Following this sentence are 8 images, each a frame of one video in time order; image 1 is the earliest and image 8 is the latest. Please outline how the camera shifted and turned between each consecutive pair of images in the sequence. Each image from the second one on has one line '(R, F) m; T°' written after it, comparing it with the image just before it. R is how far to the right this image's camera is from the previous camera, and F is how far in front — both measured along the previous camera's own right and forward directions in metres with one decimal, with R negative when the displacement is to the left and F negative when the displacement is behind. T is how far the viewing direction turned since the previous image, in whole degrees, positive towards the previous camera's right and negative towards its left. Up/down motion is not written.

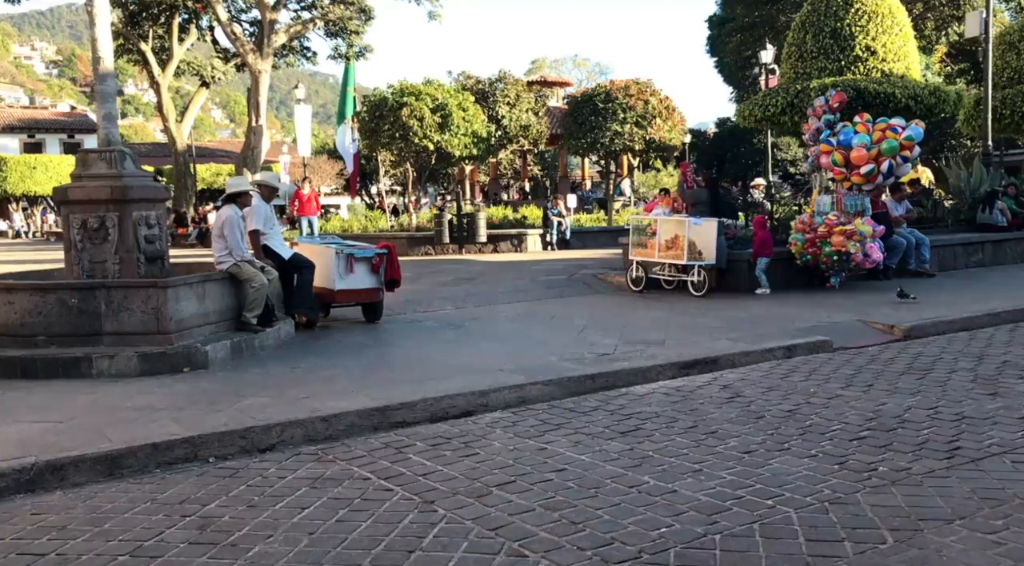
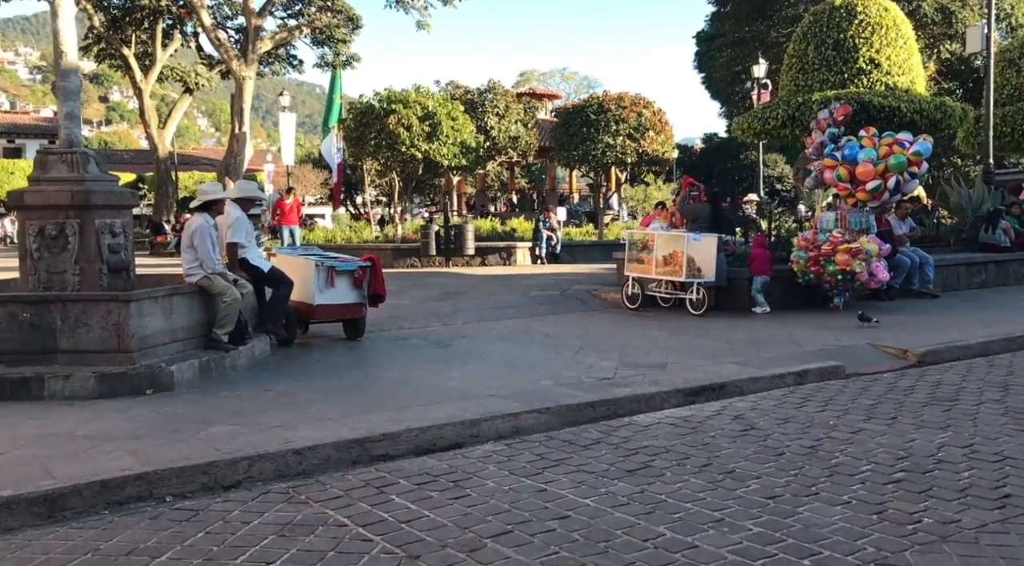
(-0.1, +0.6) m; +1°
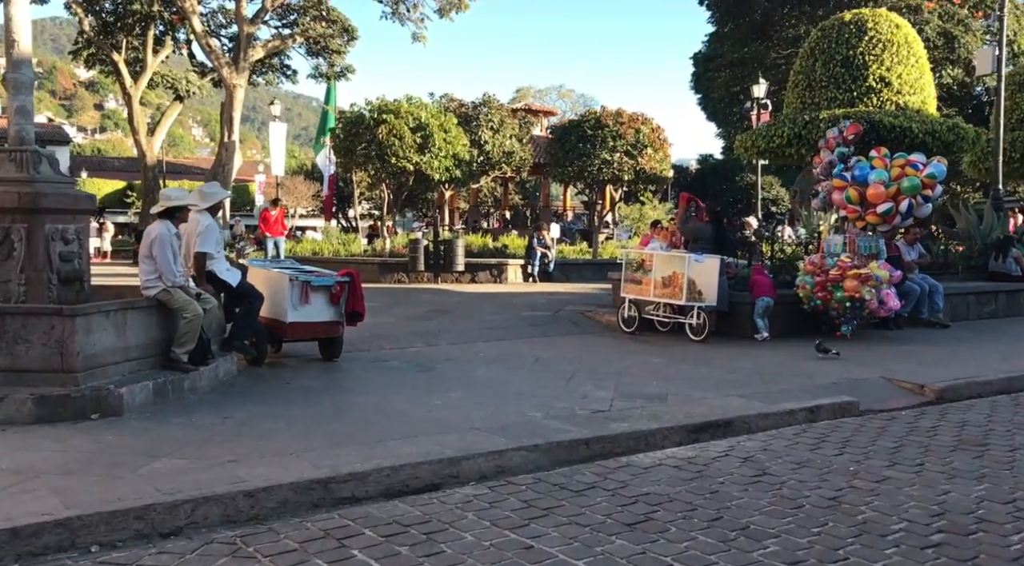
(0.0, +0.7) m; 0°
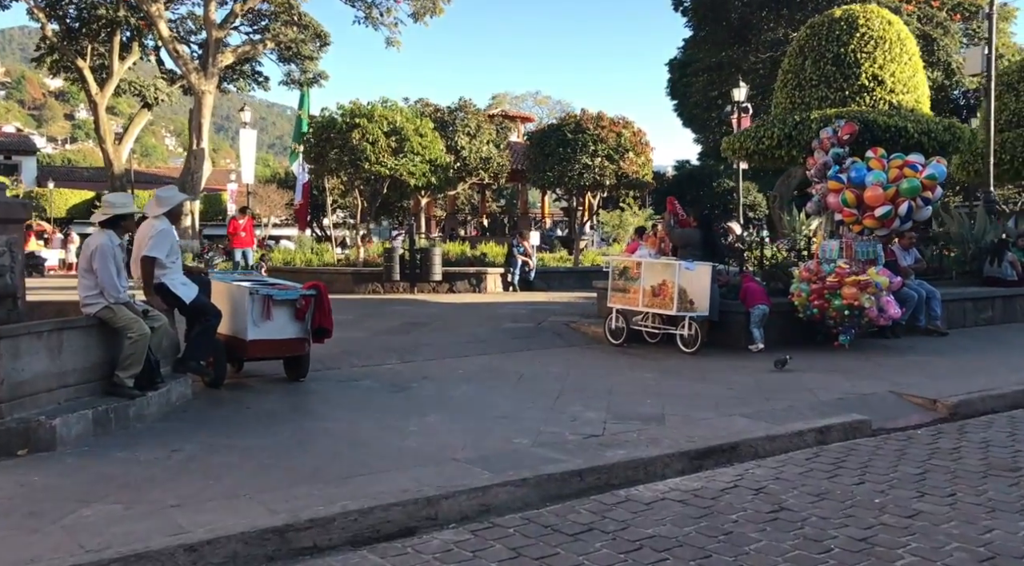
(0.0, +0.7) m; +1°
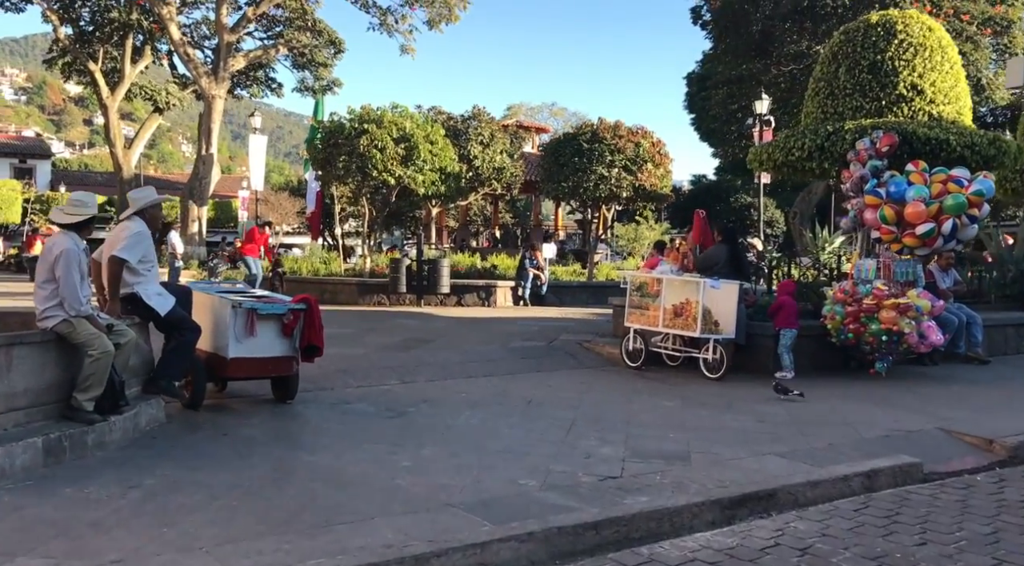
(0.0, +0.8) m; -1°
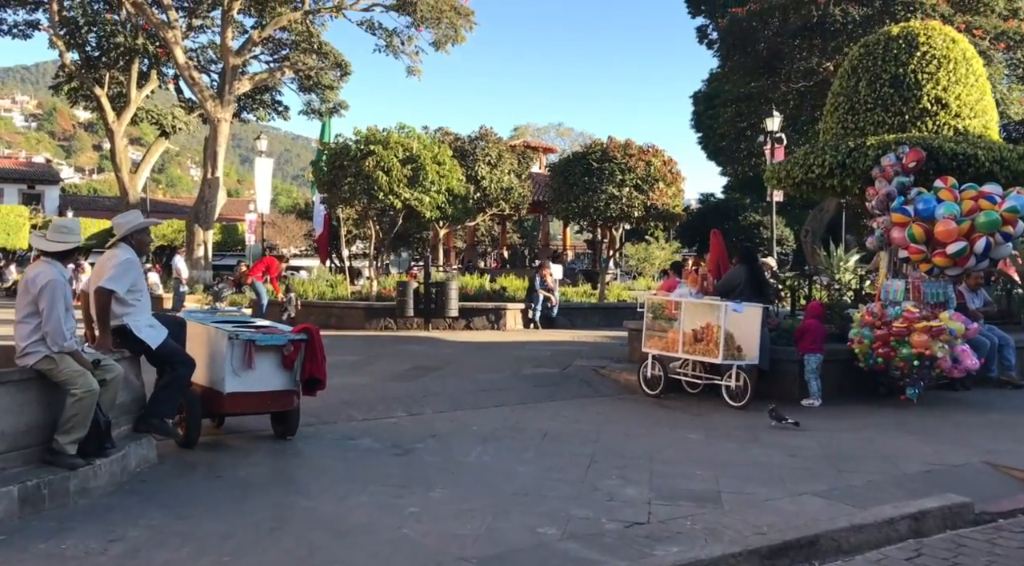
(0.0, +0.4) m; 0°
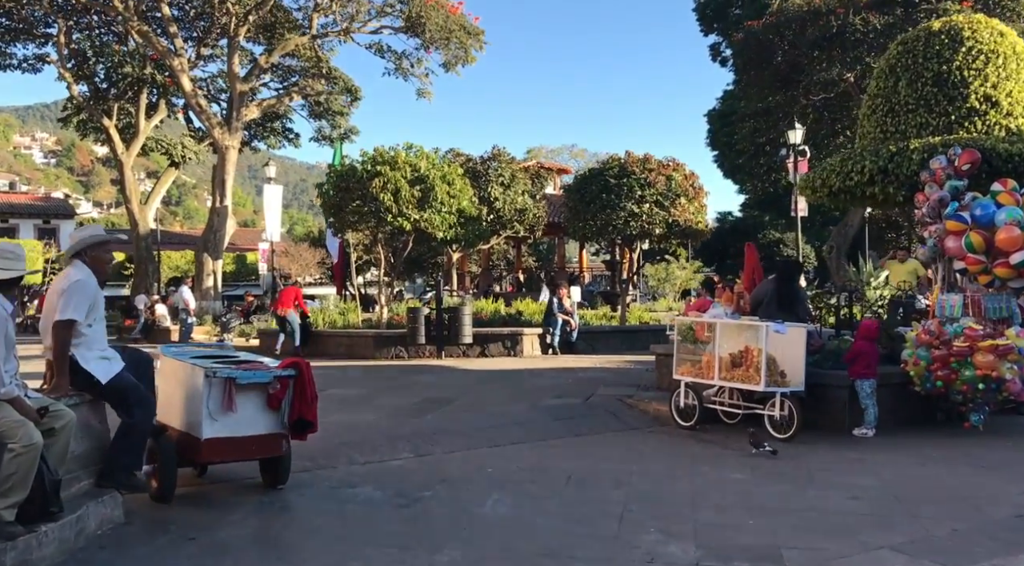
(0.0, +0.9) m; -1°
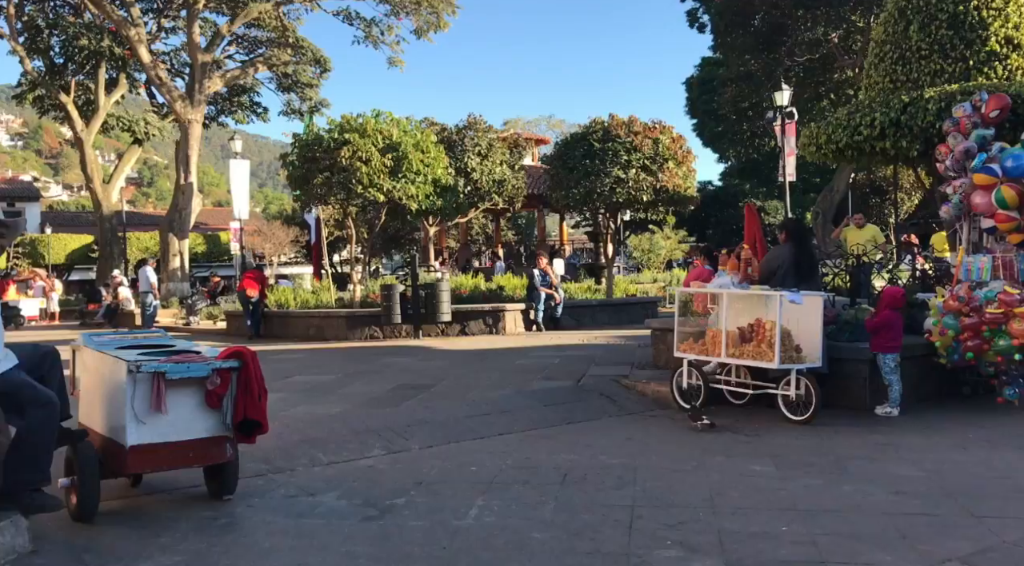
(0.0, +1.0) m; +1°
